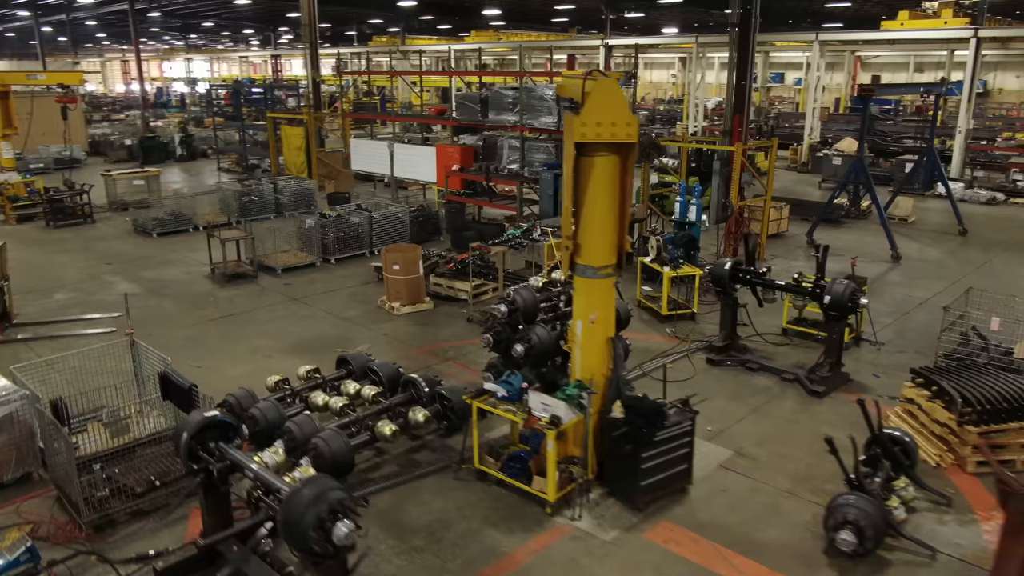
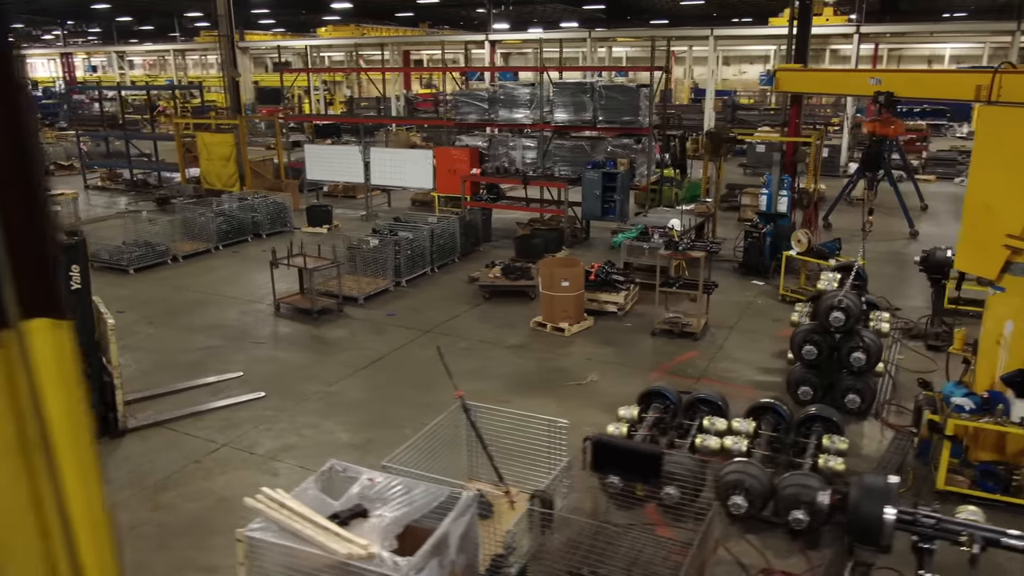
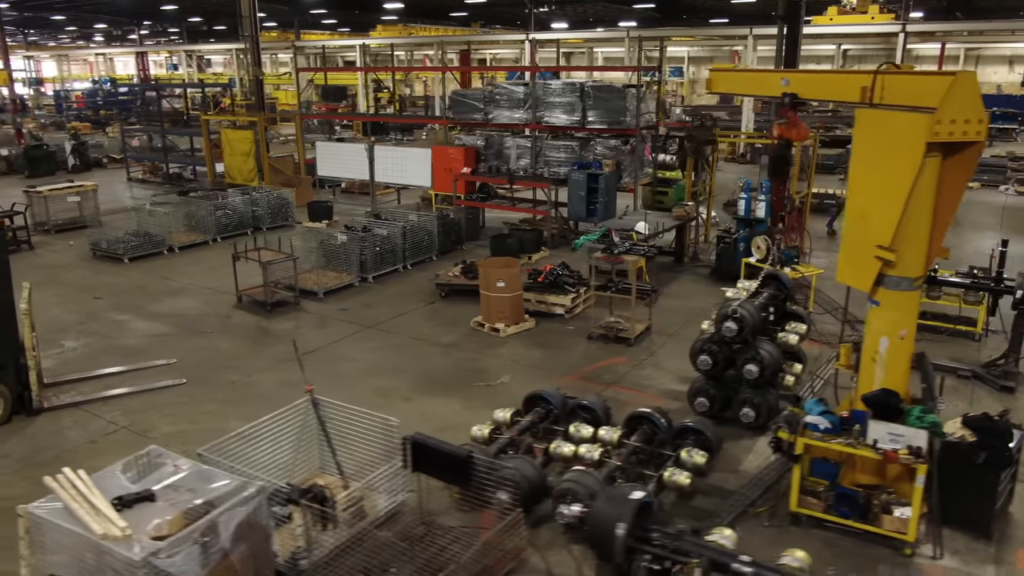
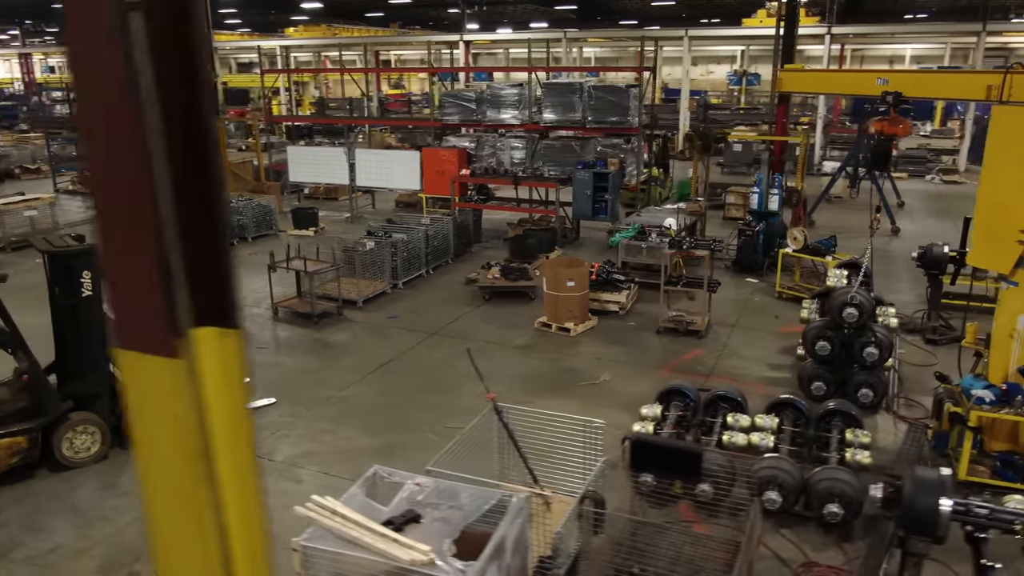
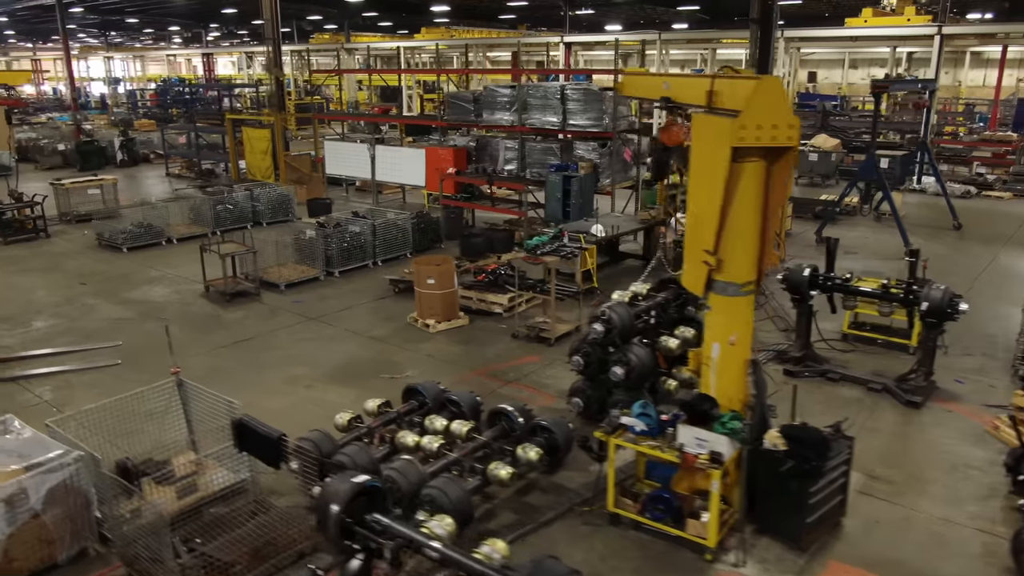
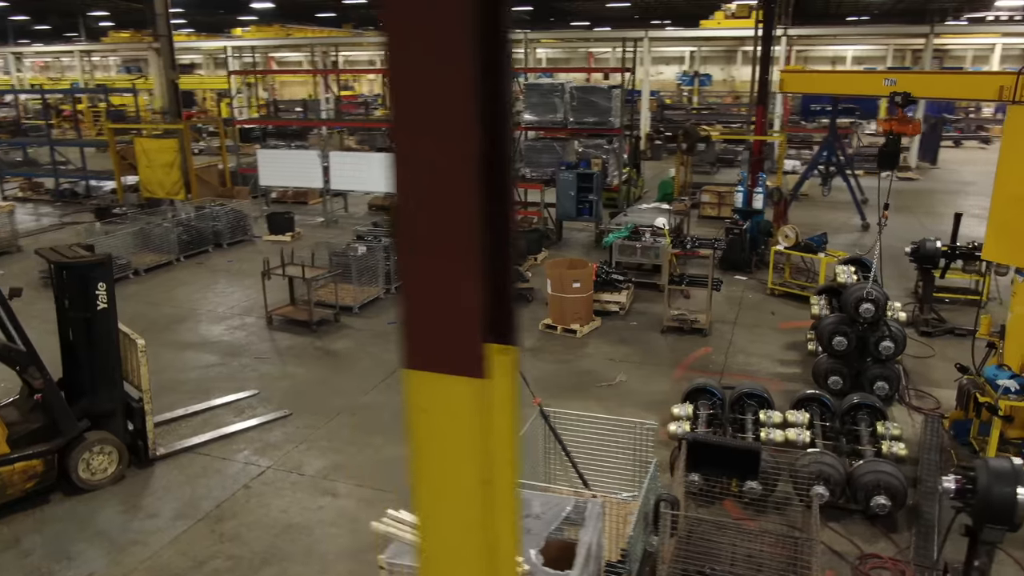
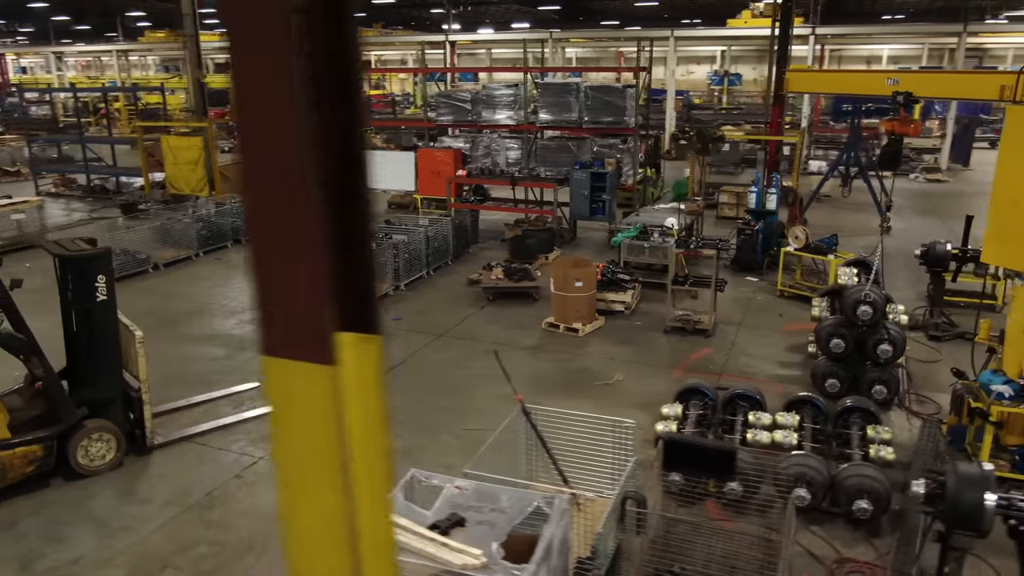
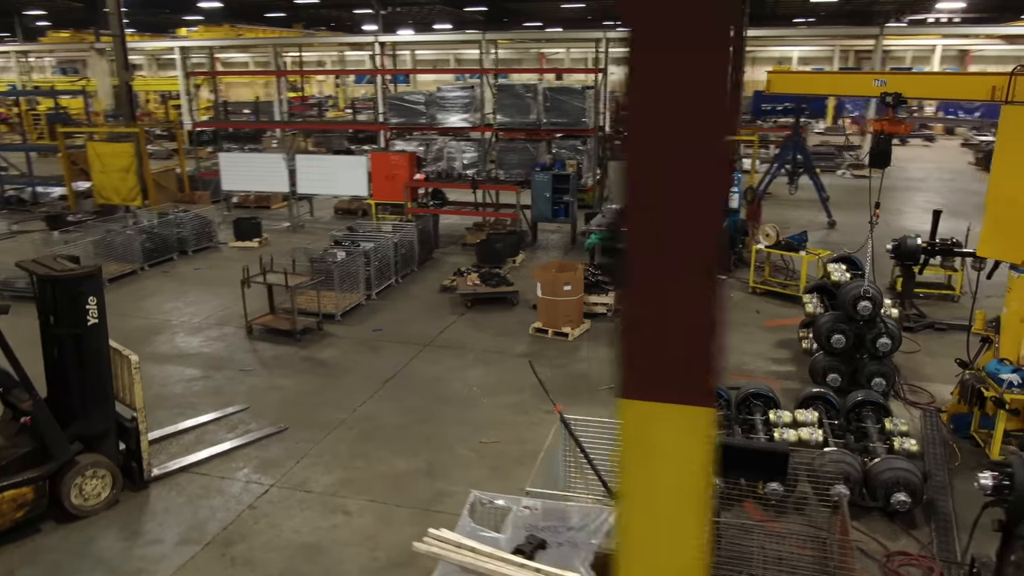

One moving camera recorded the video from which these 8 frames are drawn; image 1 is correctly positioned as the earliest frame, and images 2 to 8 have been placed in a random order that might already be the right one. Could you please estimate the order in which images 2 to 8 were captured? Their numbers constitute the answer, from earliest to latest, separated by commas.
5, 3, 2, 4, 7, 6, 8
